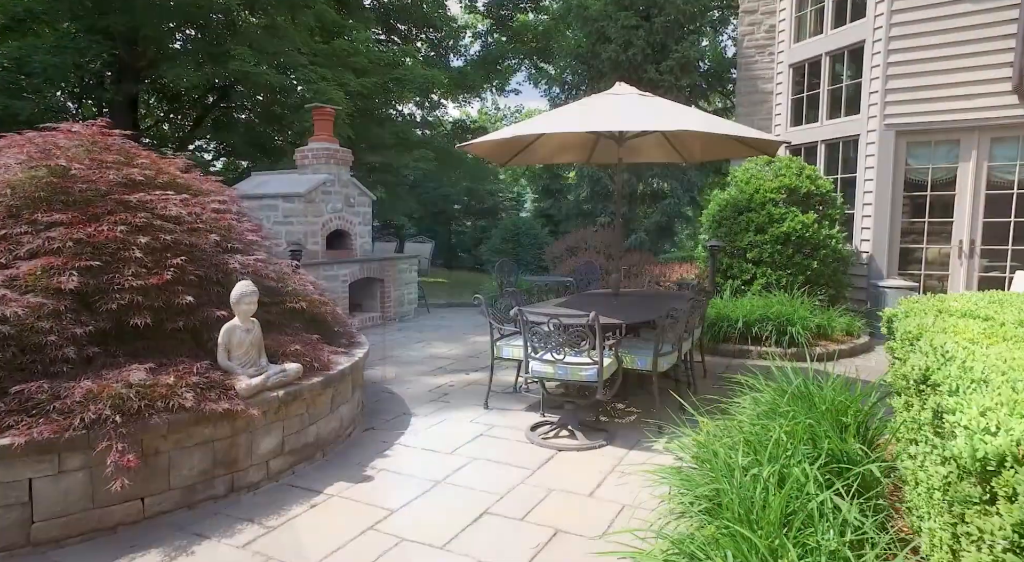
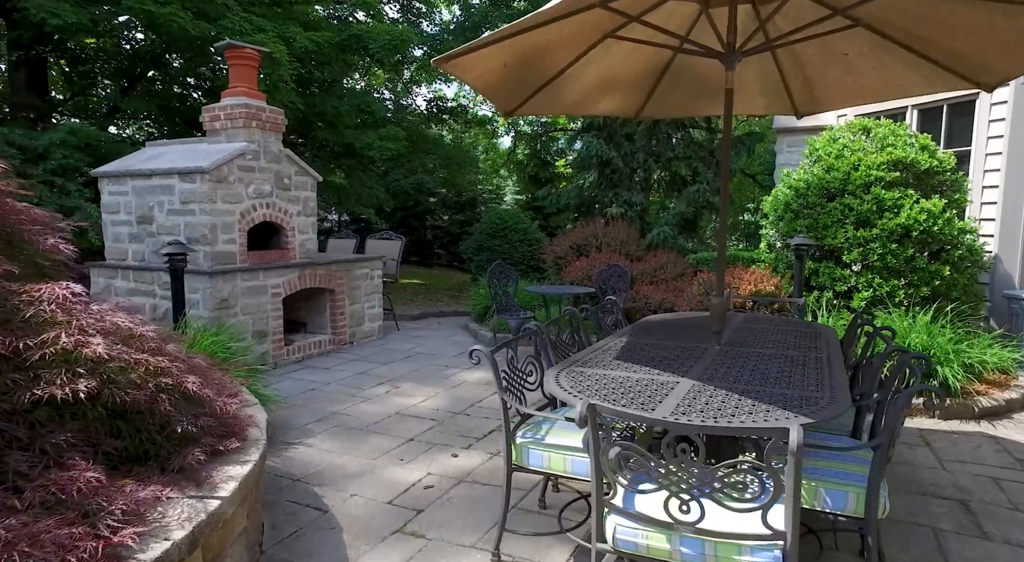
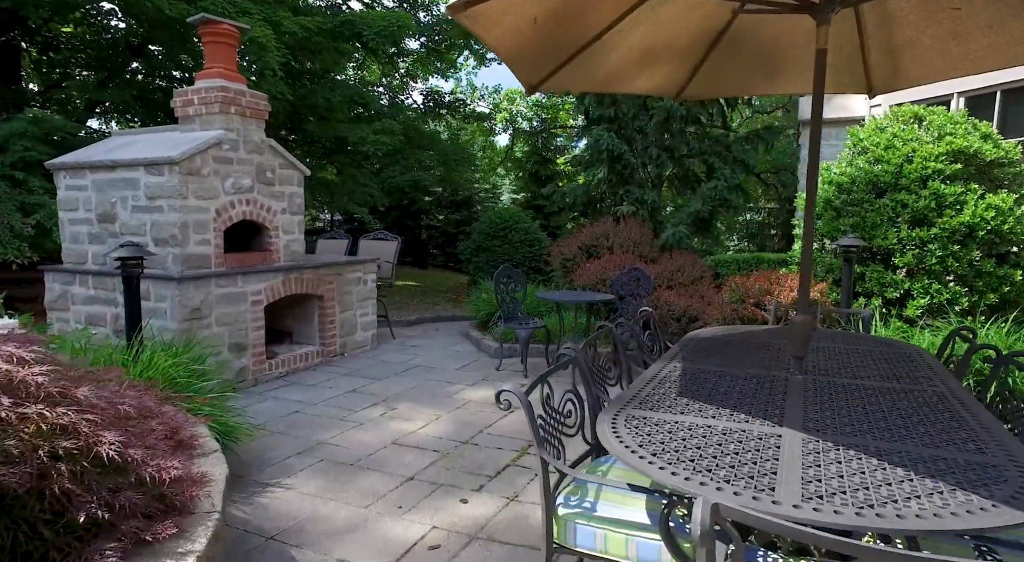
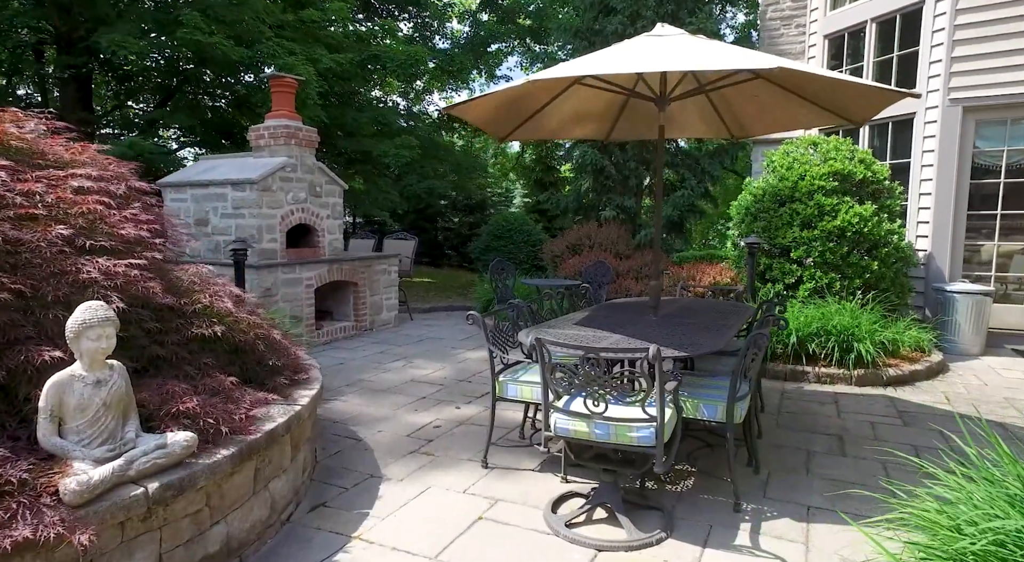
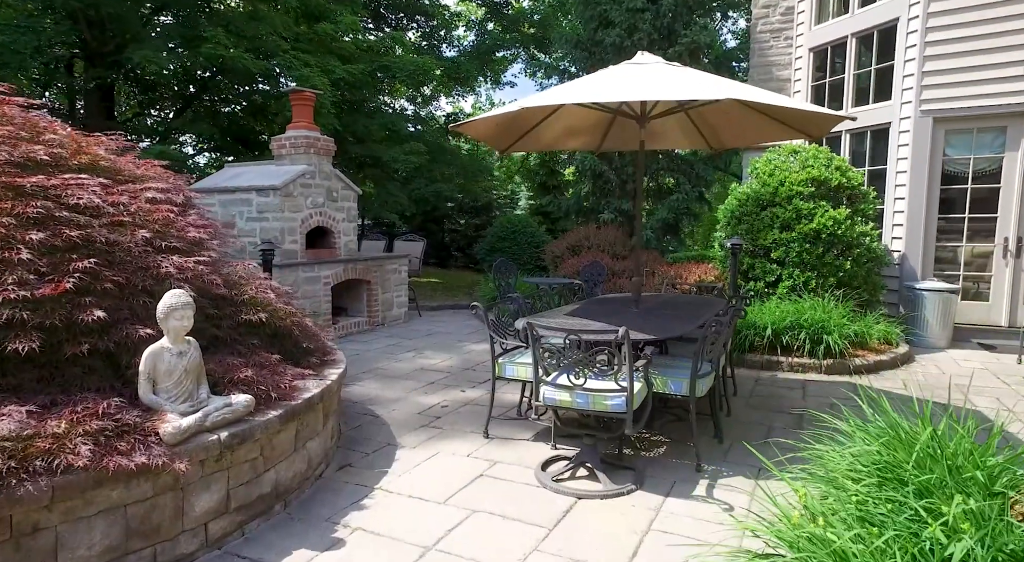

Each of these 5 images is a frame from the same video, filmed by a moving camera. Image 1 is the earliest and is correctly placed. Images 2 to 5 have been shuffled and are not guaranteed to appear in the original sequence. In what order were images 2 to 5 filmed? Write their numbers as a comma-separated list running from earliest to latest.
5, 4, 2, 3
